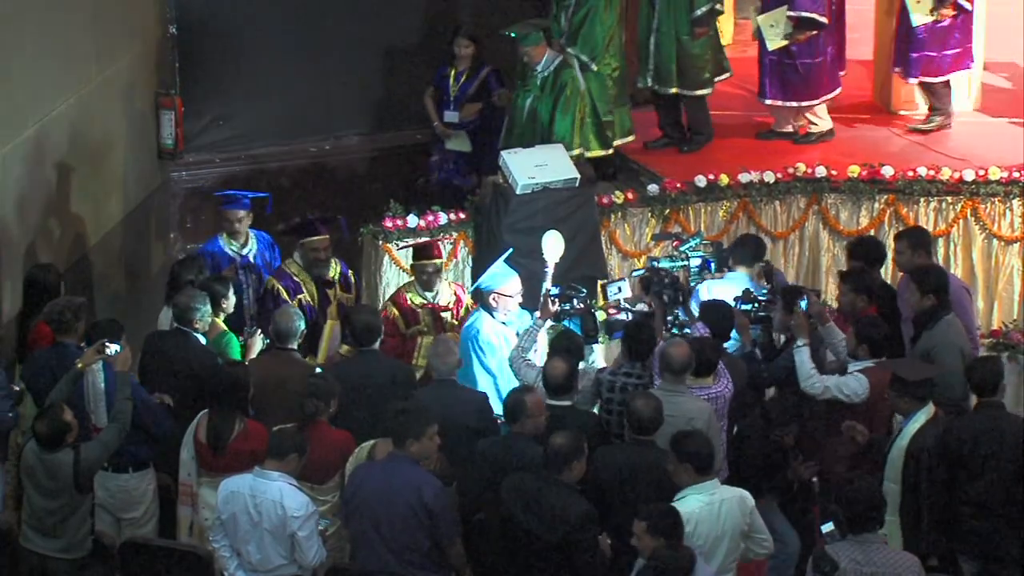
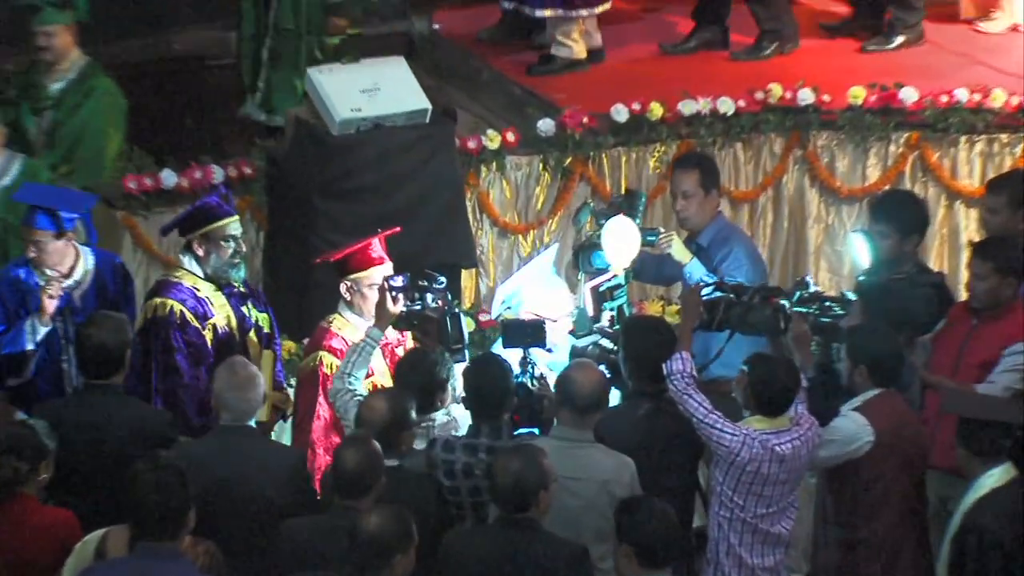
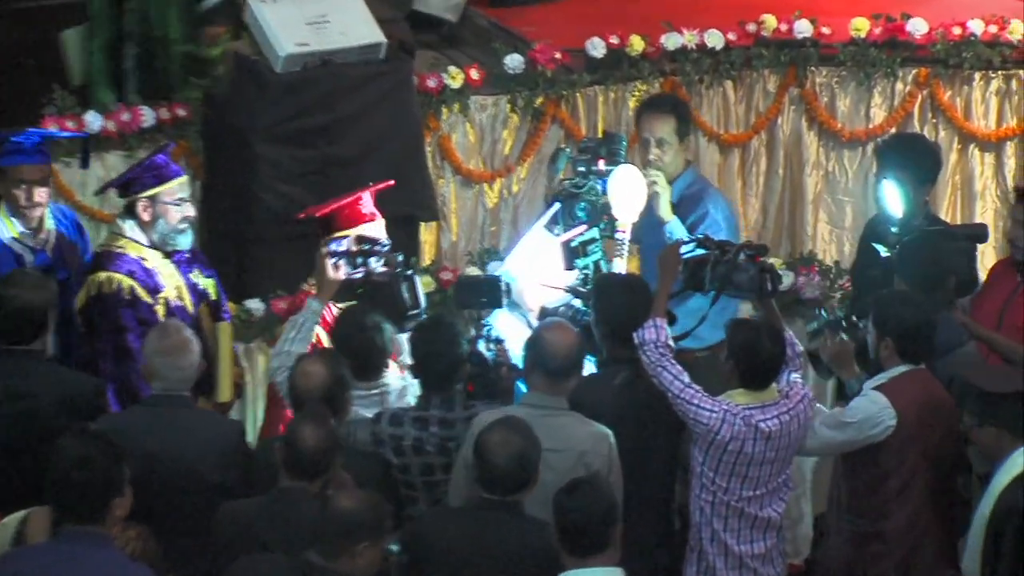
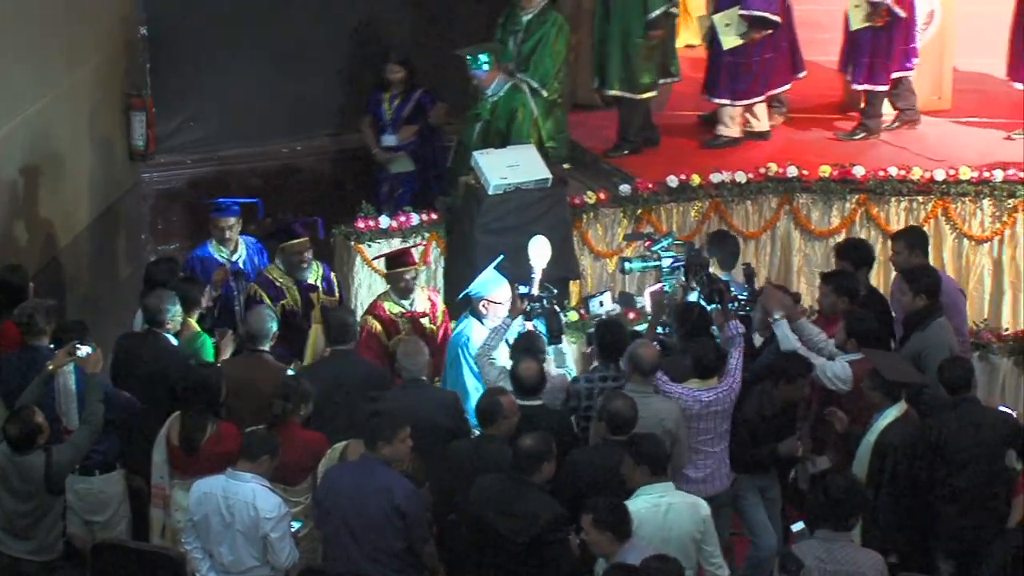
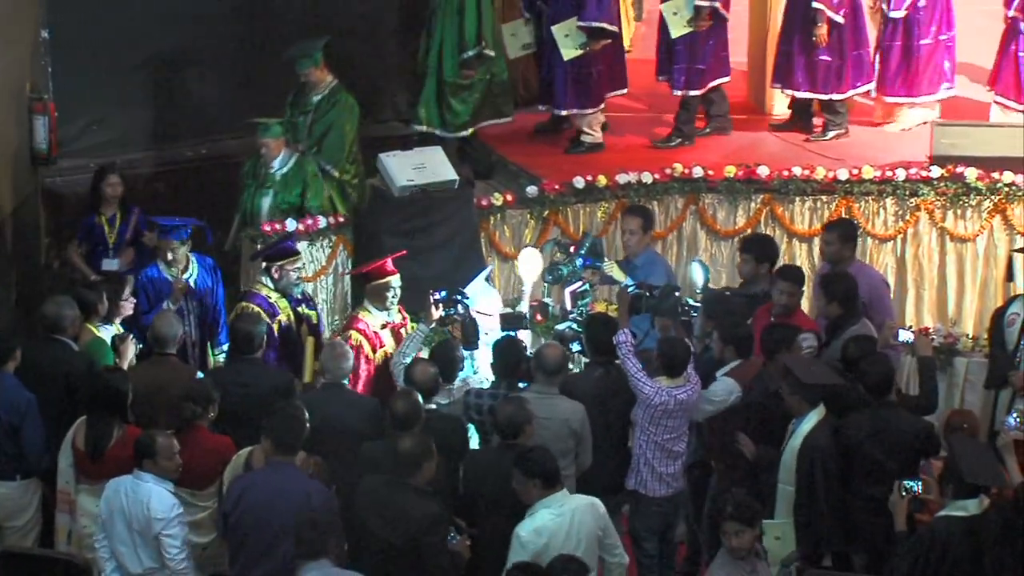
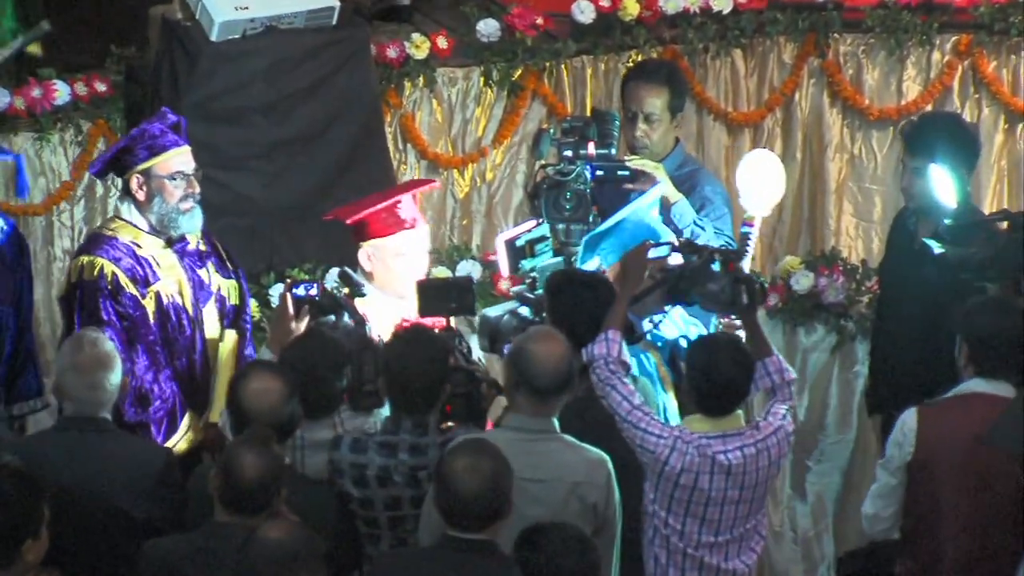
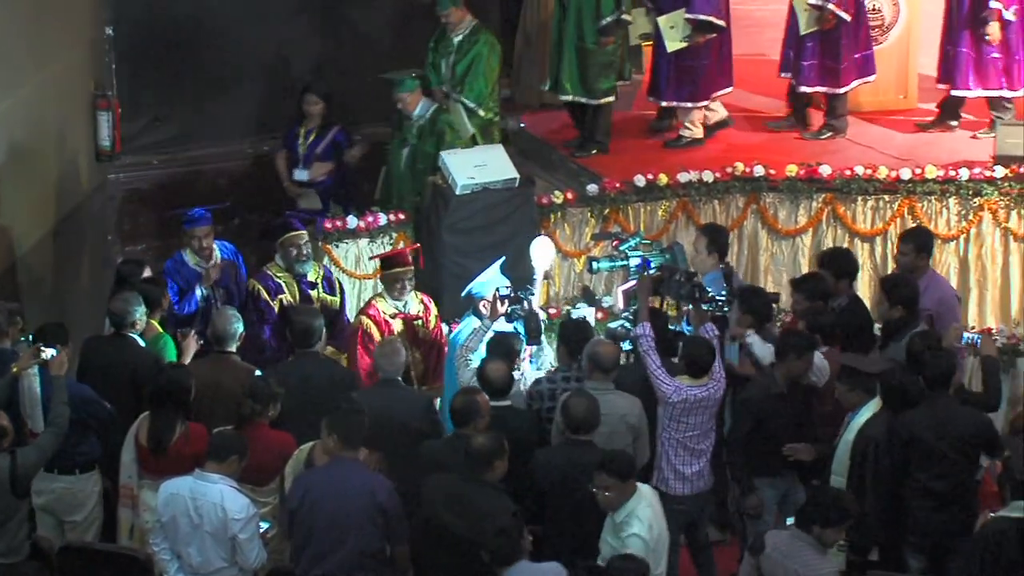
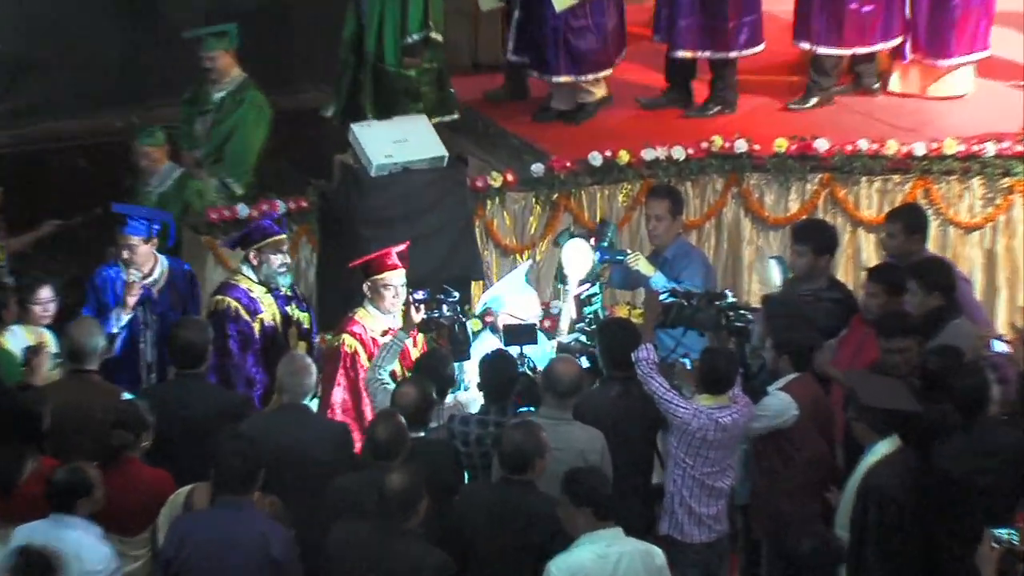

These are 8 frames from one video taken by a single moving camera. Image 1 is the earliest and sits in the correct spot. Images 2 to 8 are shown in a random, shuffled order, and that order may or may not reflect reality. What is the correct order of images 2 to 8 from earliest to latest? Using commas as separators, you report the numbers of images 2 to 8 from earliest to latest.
4, 7, 5, 8, 2, 3, 6
